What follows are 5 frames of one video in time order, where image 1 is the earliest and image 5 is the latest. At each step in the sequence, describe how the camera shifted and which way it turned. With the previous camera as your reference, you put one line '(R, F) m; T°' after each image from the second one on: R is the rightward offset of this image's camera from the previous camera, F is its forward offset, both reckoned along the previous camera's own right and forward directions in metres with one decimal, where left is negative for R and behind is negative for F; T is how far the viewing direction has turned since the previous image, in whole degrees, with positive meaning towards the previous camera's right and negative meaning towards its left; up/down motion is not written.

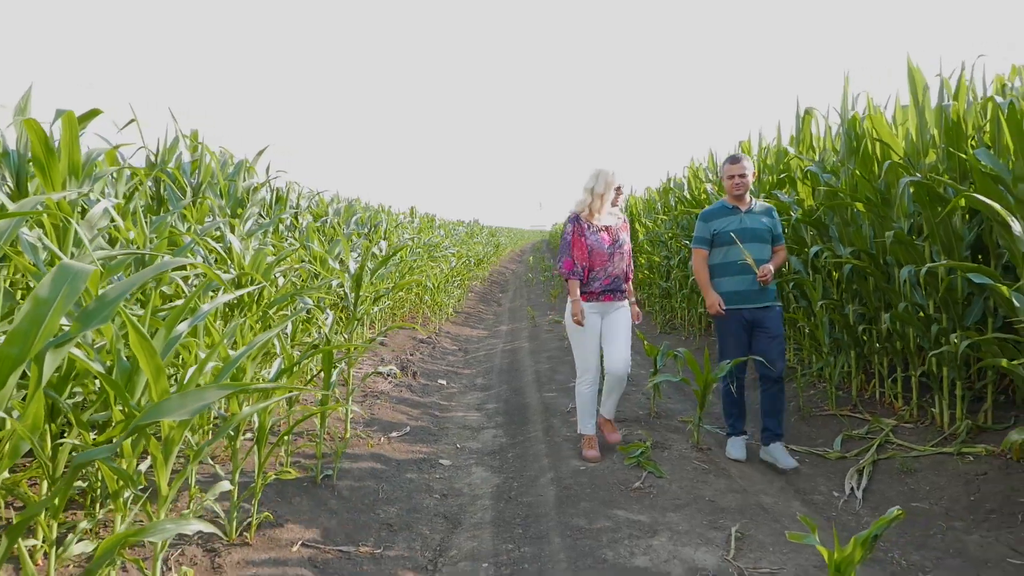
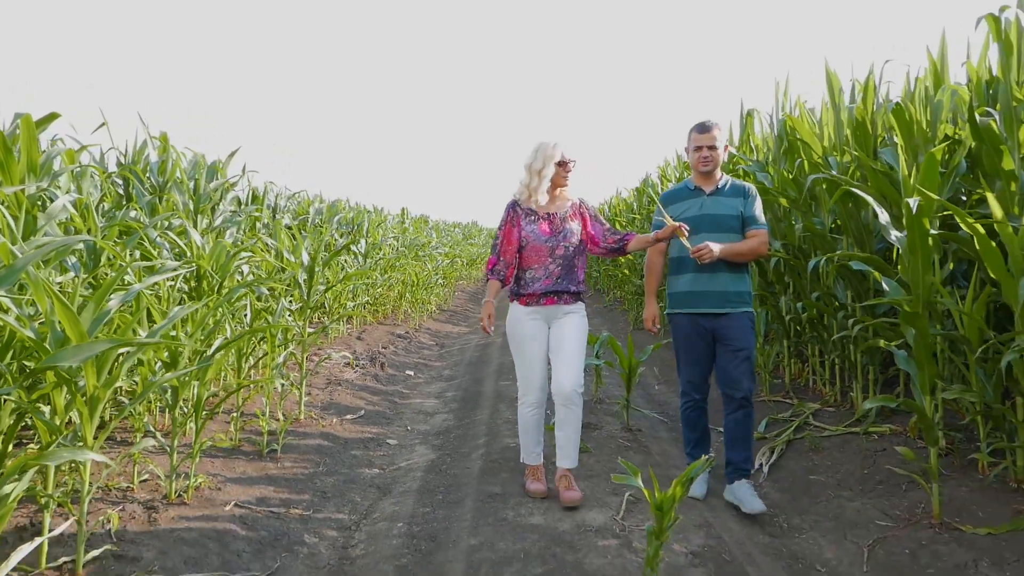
(+0.4, -0.2) m; -1°
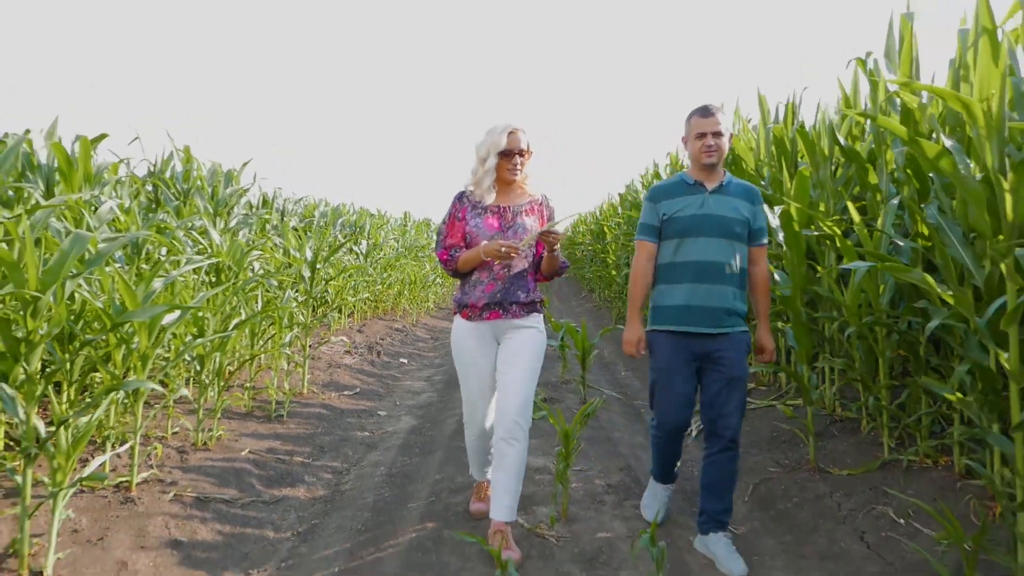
(+0.2, -0.6) m; -1°
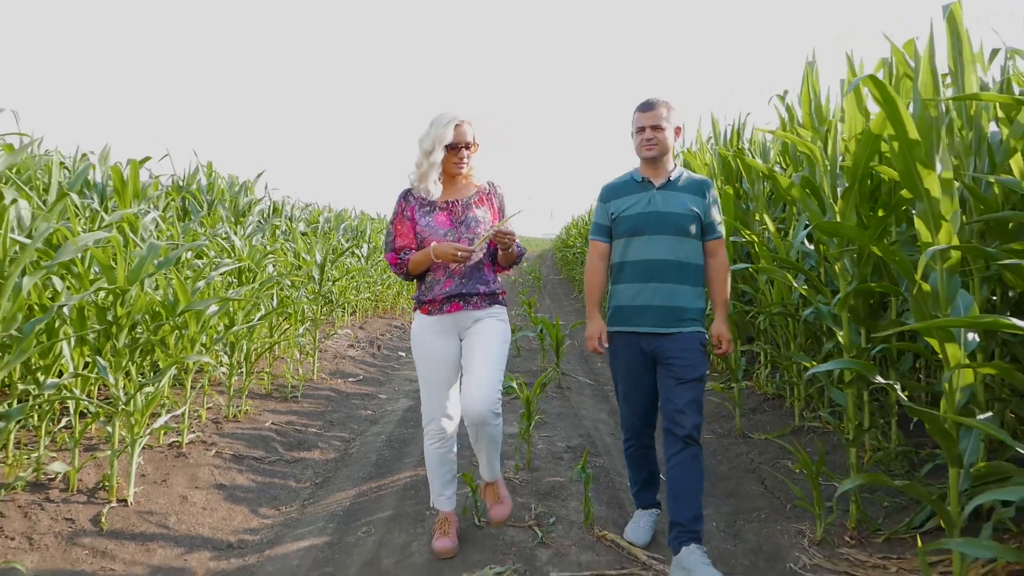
(+0.1, -0.6) m; 0°
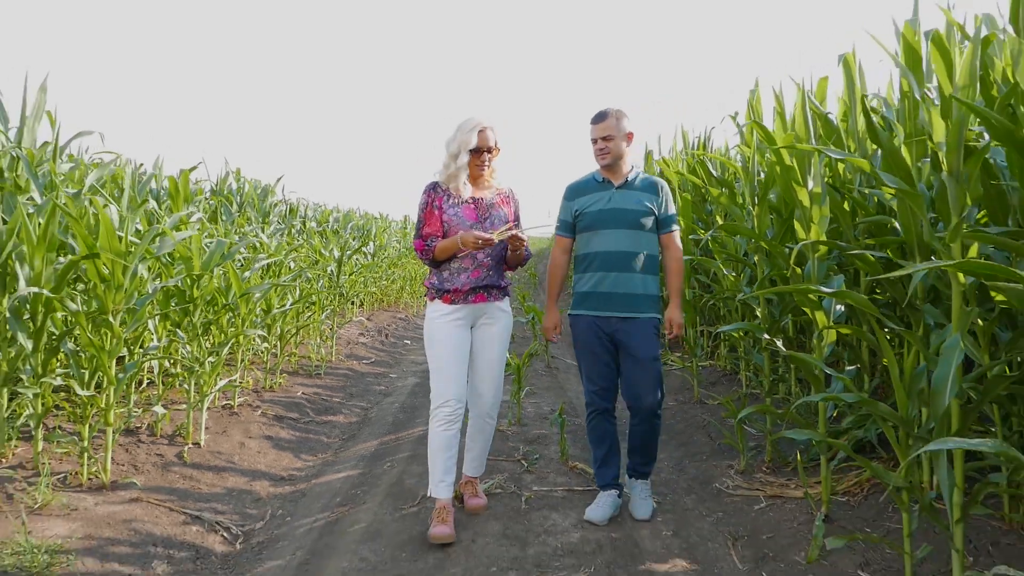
(0.0, -0.7) m; 0°
